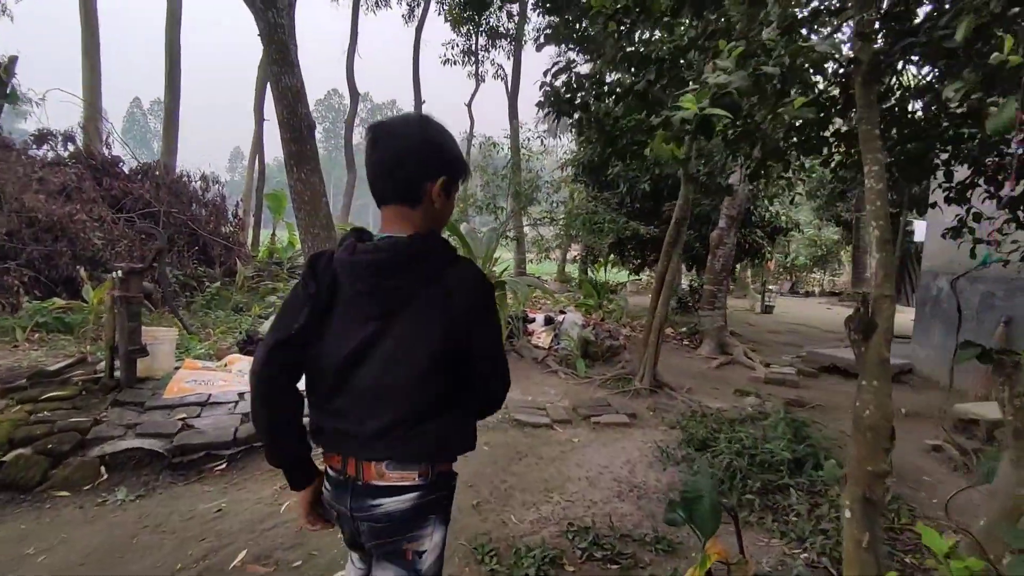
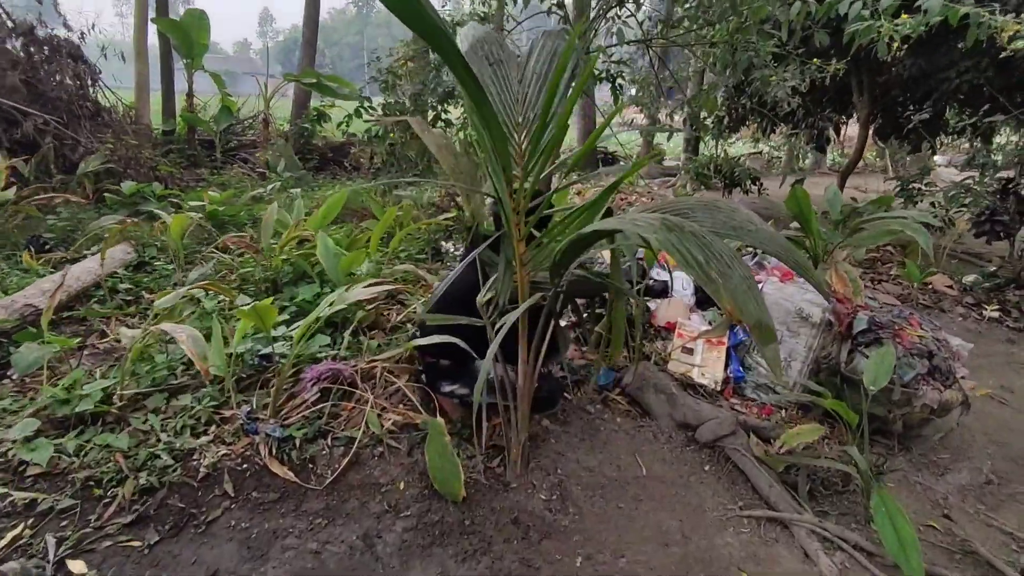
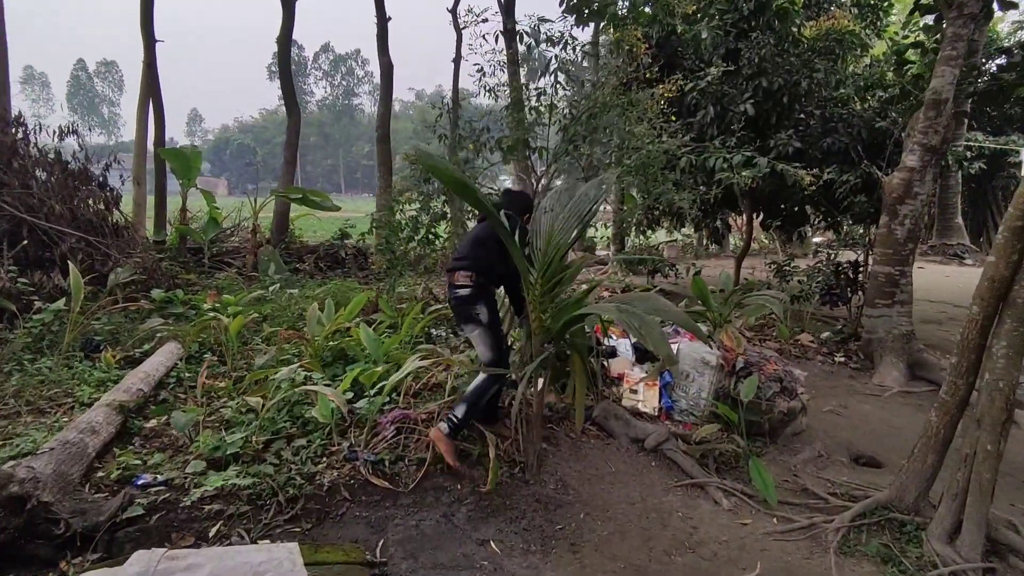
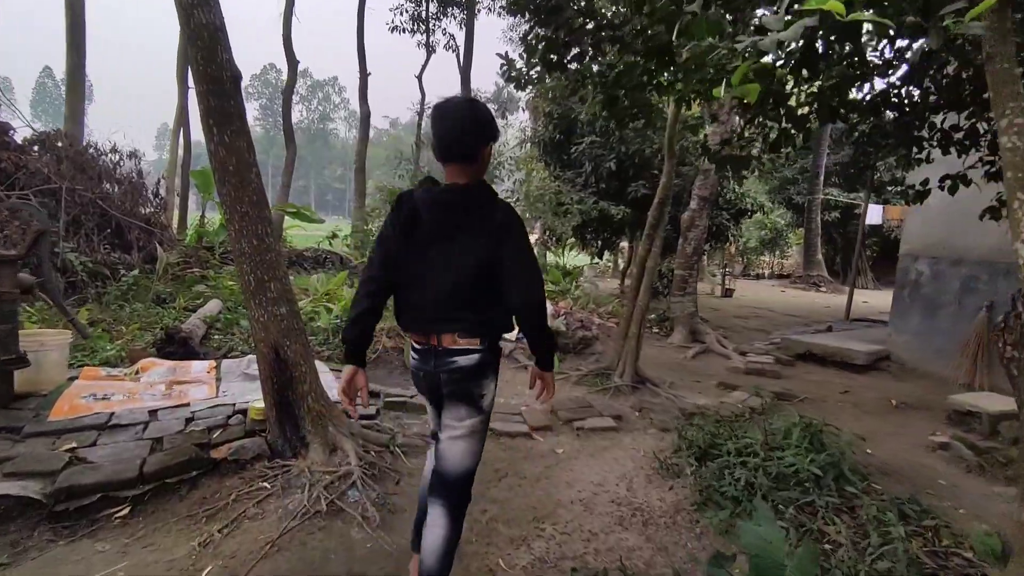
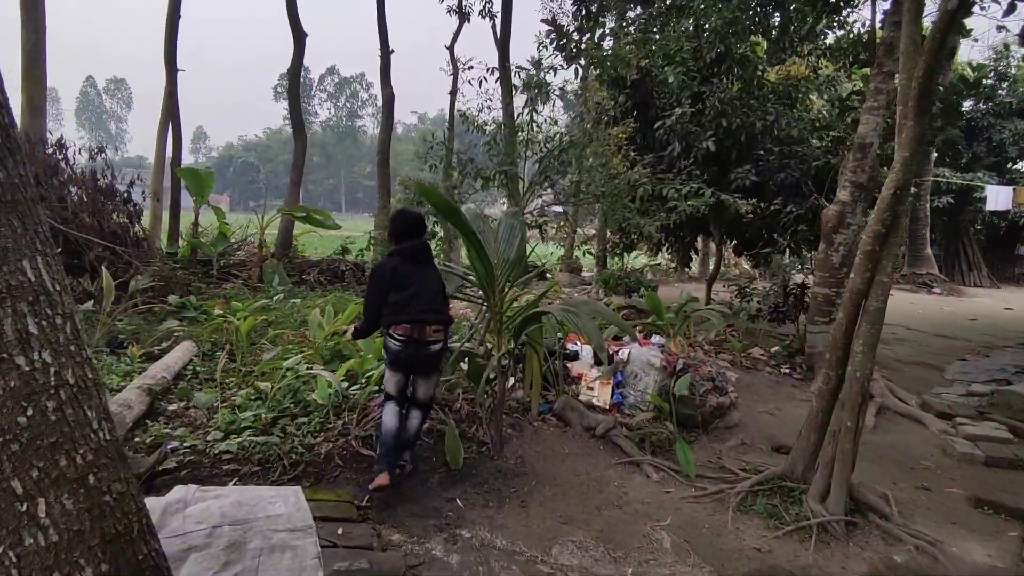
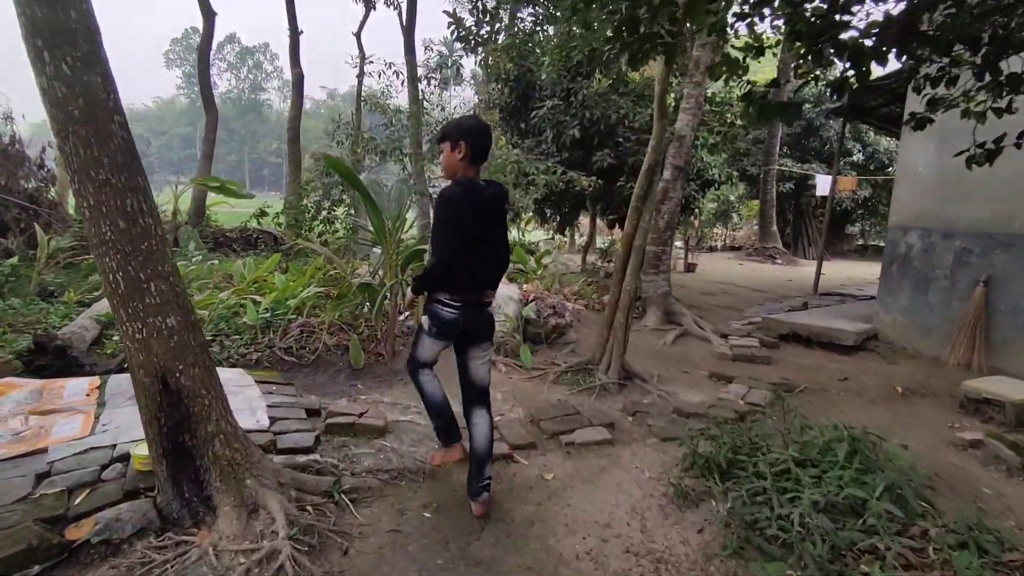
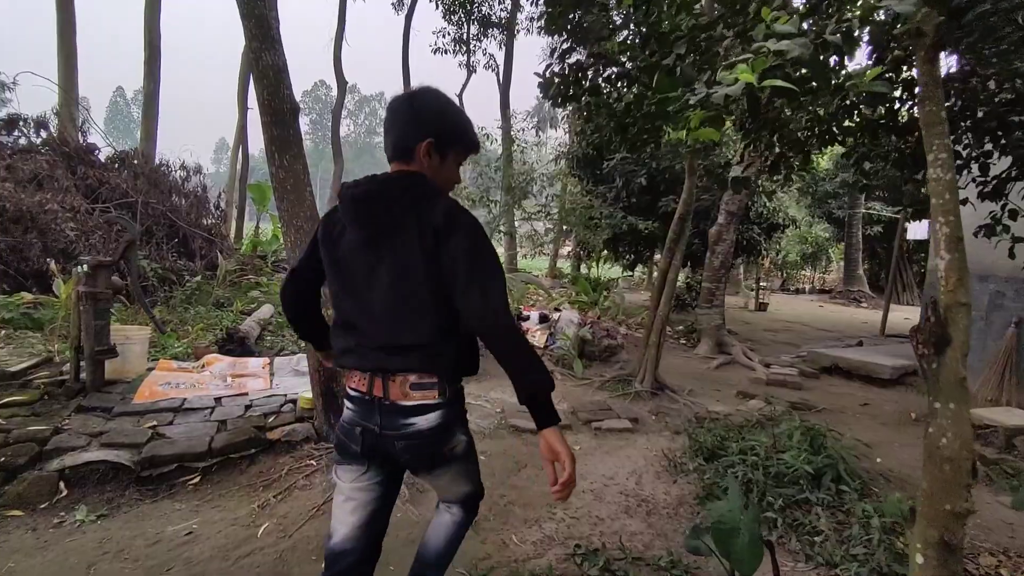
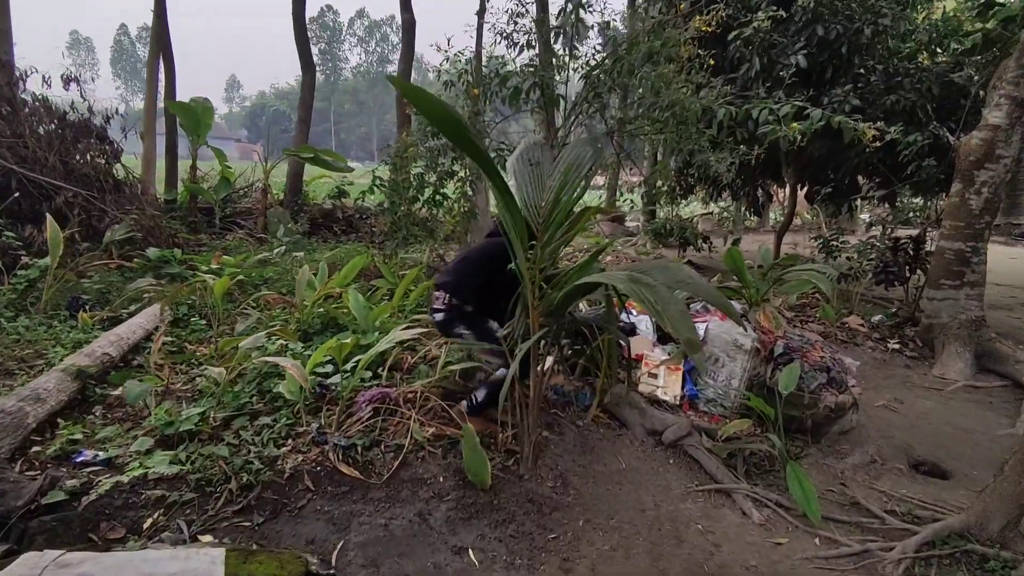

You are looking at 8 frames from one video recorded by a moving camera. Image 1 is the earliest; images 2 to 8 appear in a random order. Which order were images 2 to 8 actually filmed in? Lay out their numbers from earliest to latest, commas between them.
7, 4, 6, 5, 3, 8, 2
